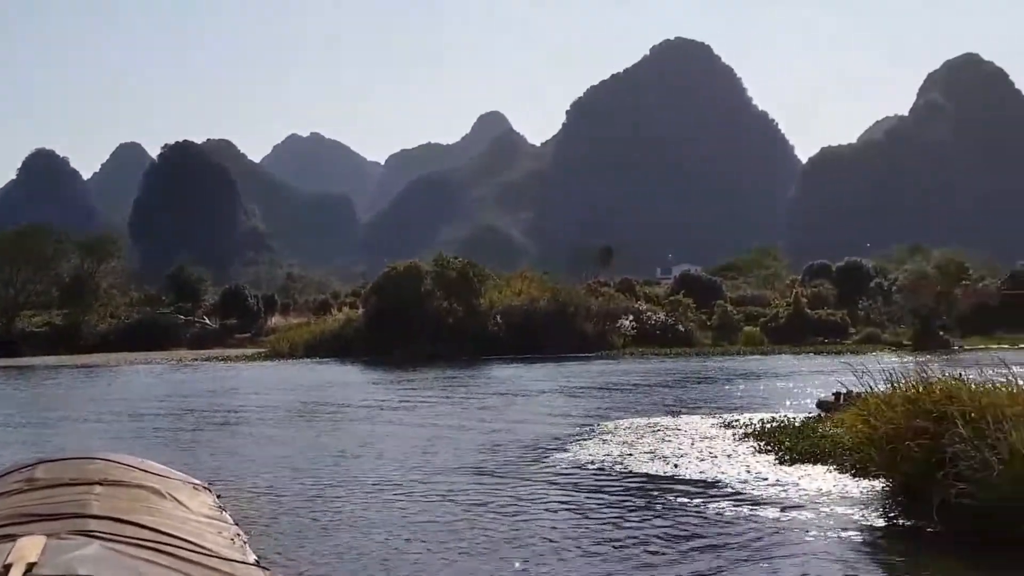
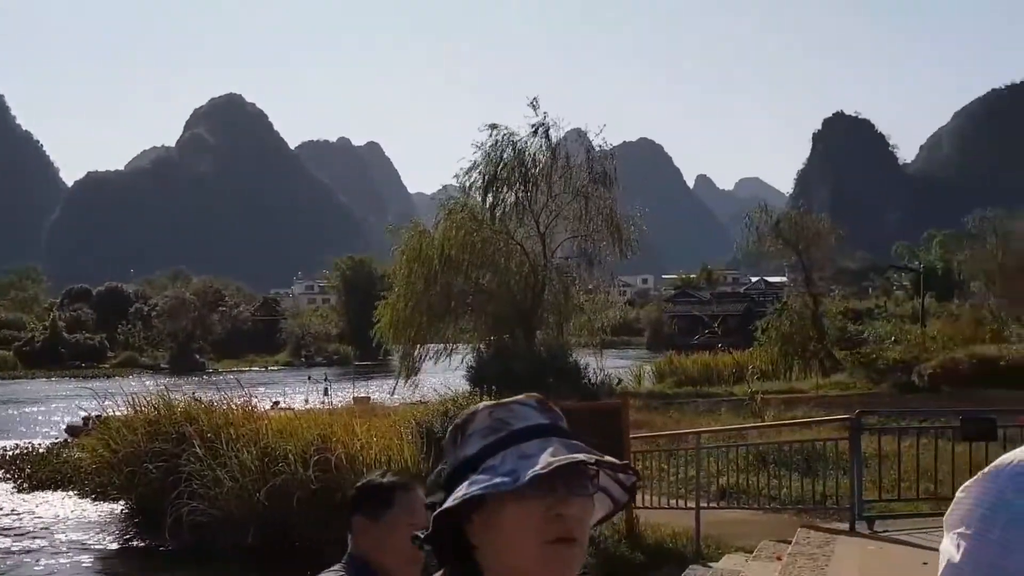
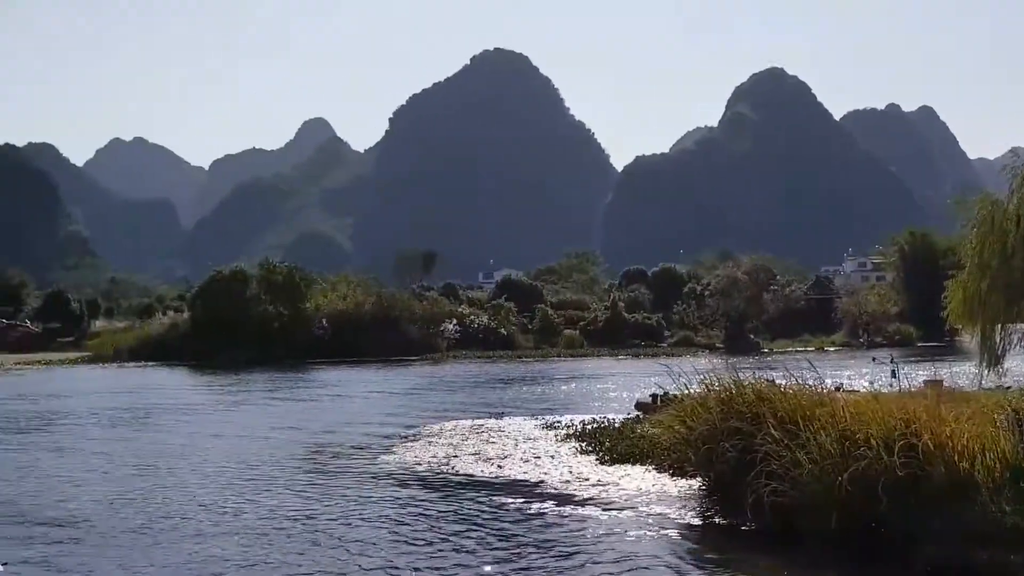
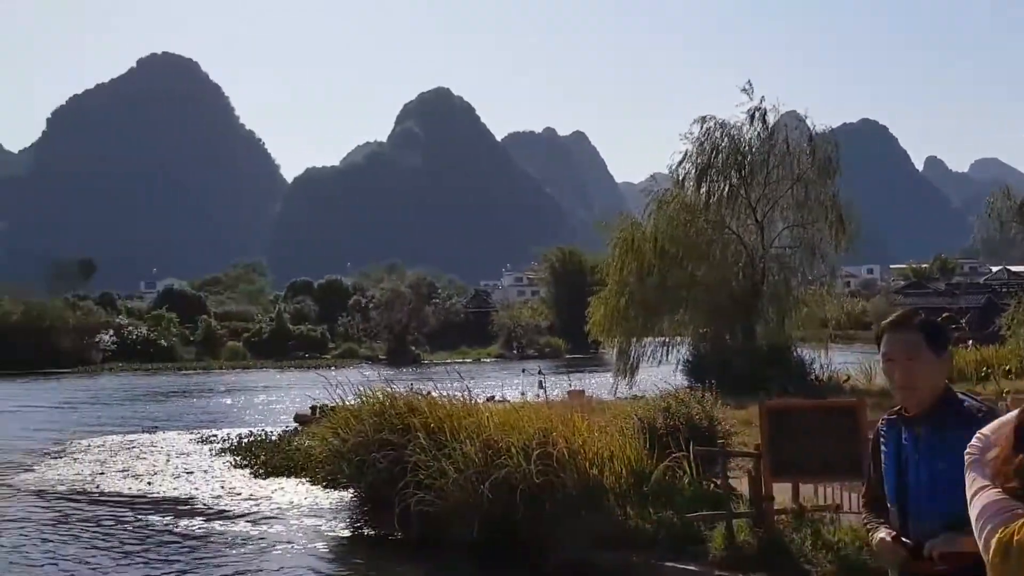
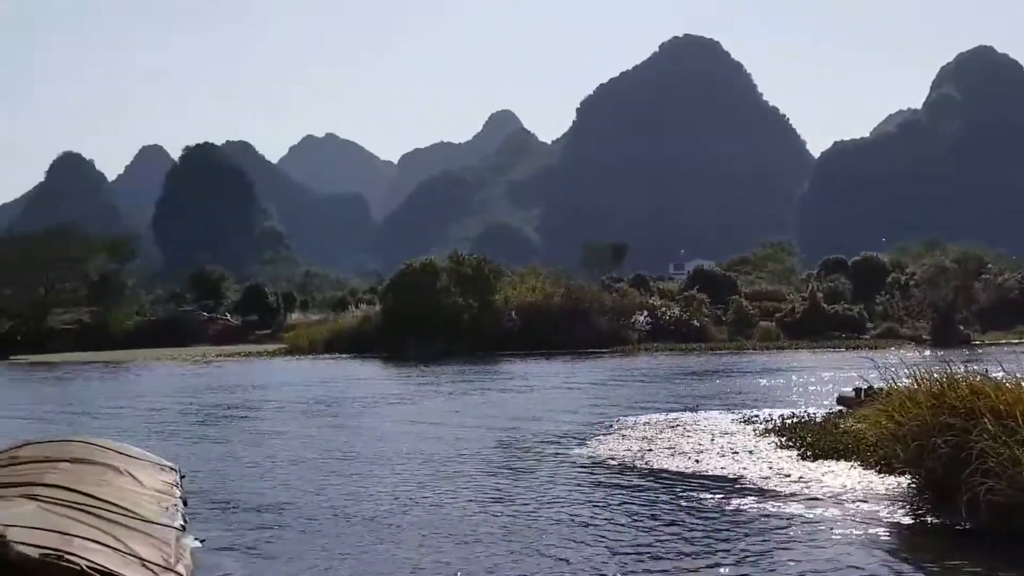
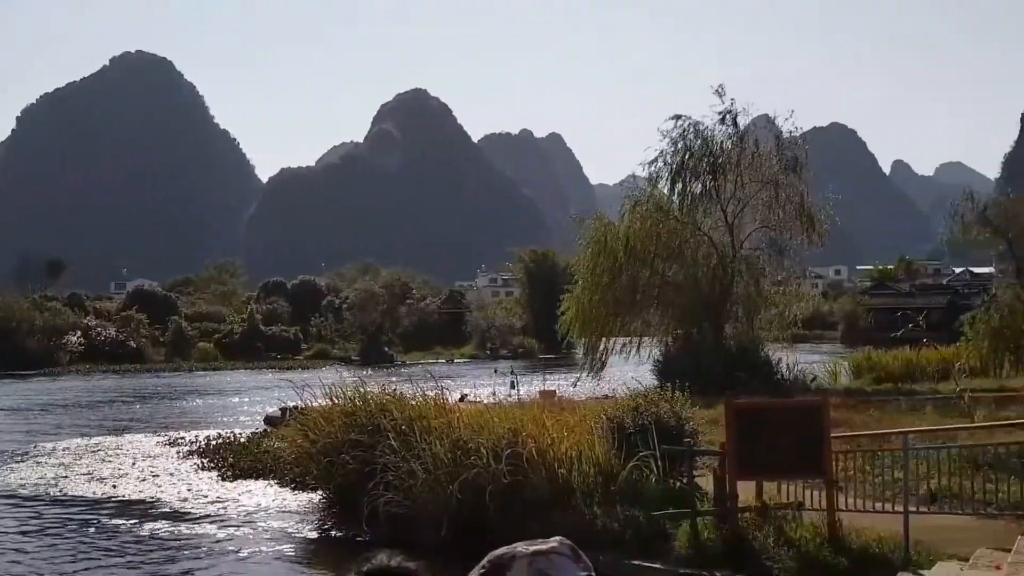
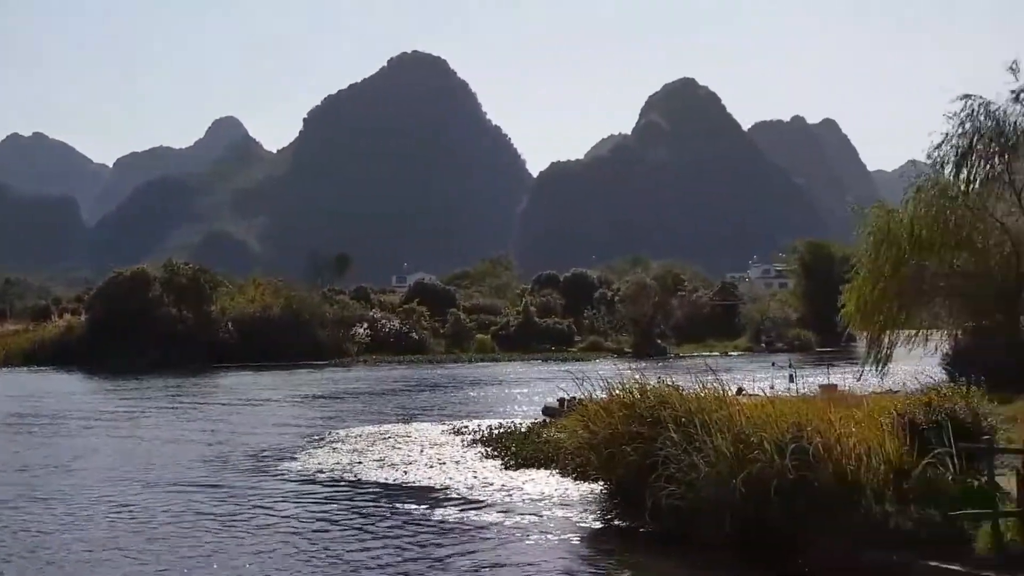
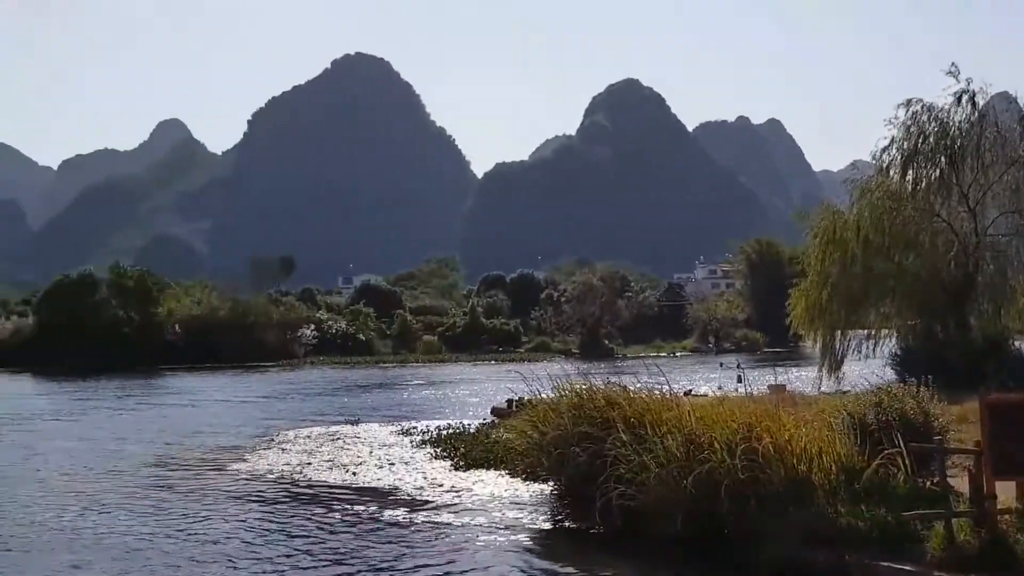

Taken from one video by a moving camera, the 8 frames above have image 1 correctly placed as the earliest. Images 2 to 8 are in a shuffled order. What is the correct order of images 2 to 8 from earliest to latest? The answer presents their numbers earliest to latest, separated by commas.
7, 6, 2, 4, 8, 3, 5
